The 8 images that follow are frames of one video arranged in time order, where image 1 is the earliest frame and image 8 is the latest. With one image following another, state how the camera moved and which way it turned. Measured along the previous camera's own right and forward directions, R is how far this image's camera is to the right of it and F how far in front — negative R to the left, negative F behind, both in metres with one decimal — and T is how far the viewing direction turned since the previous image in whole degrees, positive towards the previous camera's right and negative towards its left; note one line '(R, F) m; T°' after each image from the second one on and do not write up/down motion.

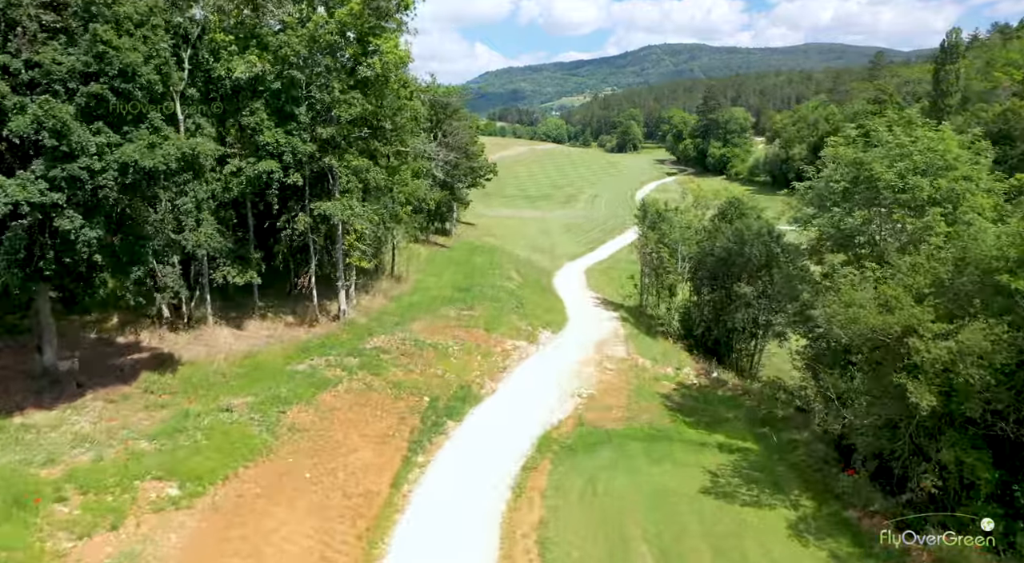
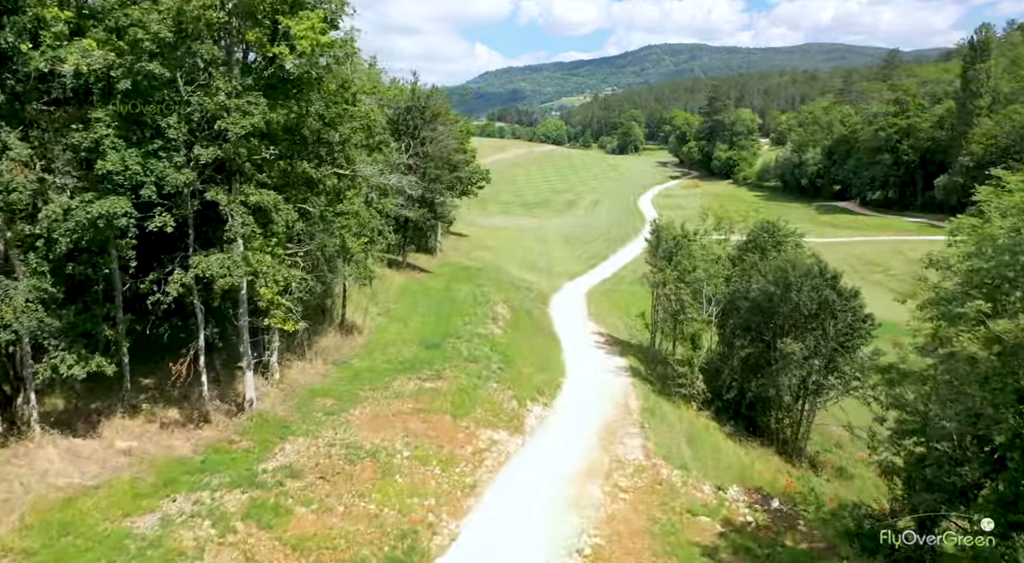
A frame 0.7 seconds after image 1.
(+0.6, +5.3) m; 0°
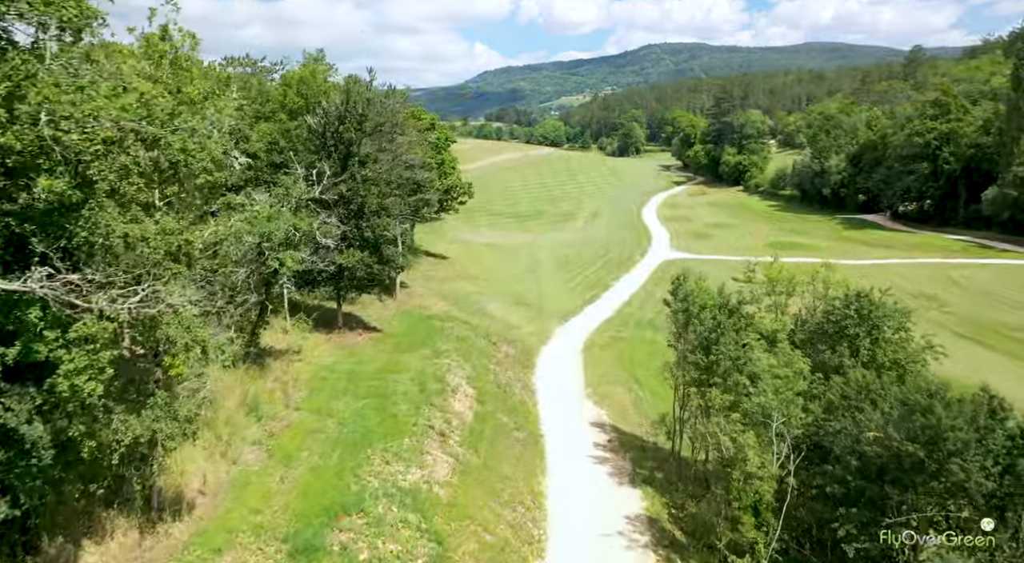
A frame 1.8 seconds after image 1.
(+1.2, +8.7) m; 0°
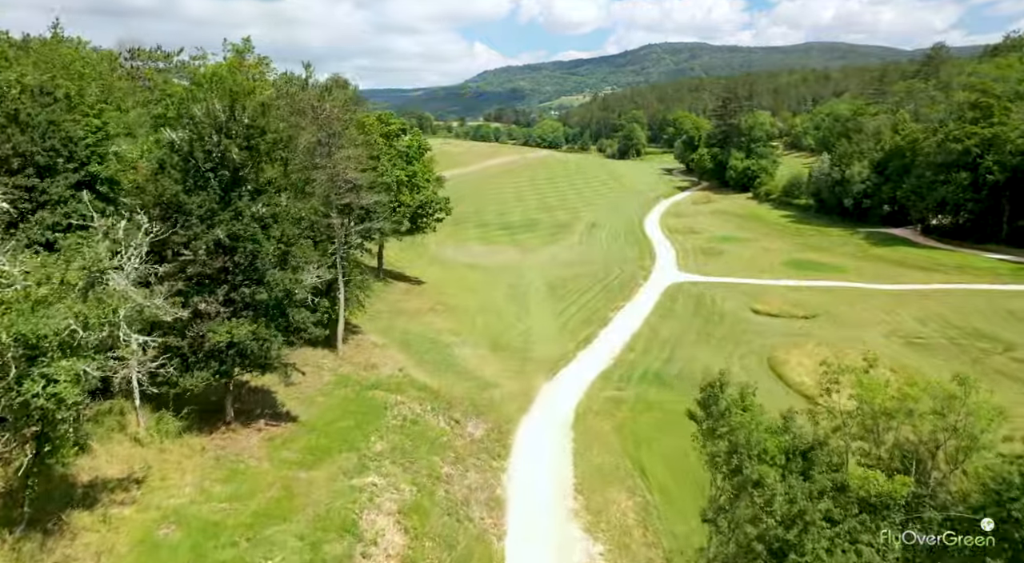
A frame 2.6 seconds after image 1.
(+1.2, +7.5) m; 0°
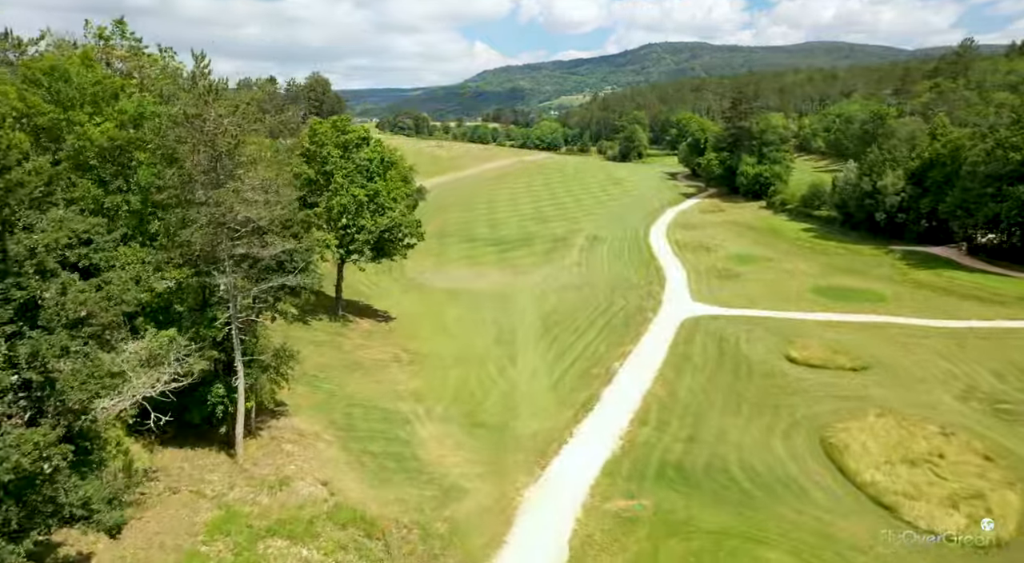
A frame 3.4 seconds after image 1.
(+1.0, +8.2) m; 0°
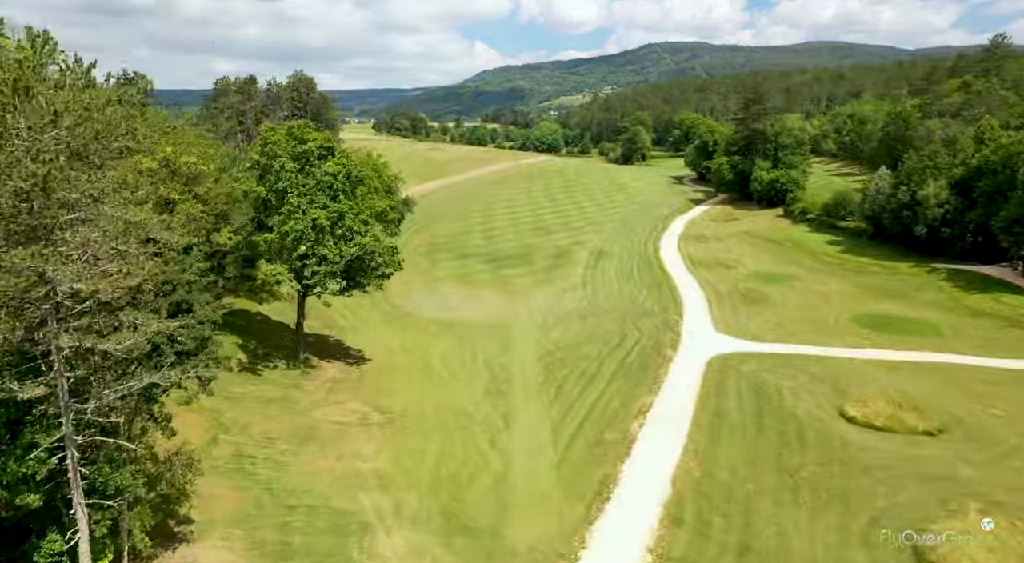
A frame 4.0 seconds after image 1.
(+0.2, +7.0) m; 0°
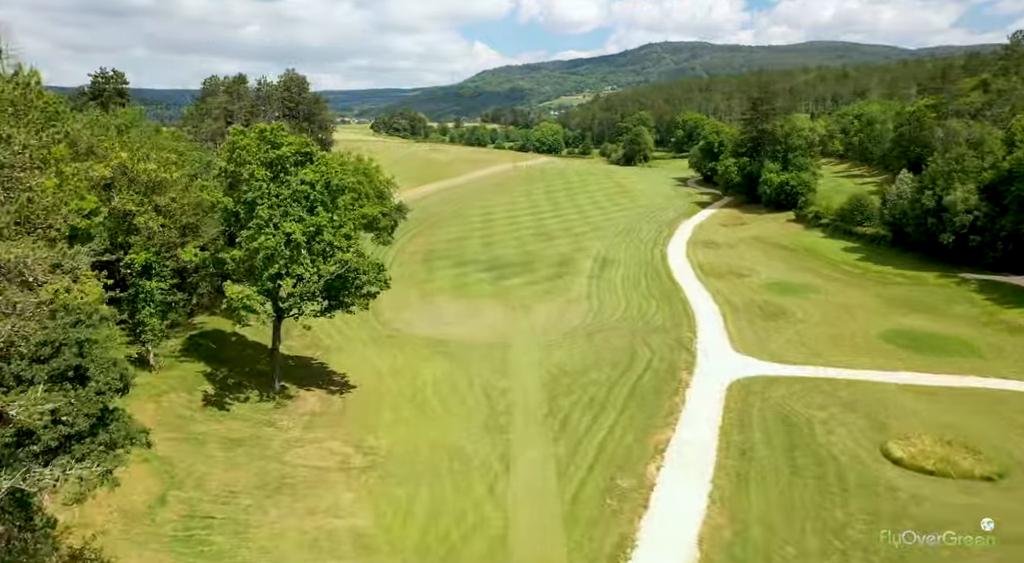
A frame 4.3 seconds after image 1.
(0.0, +3.7) m; 0°
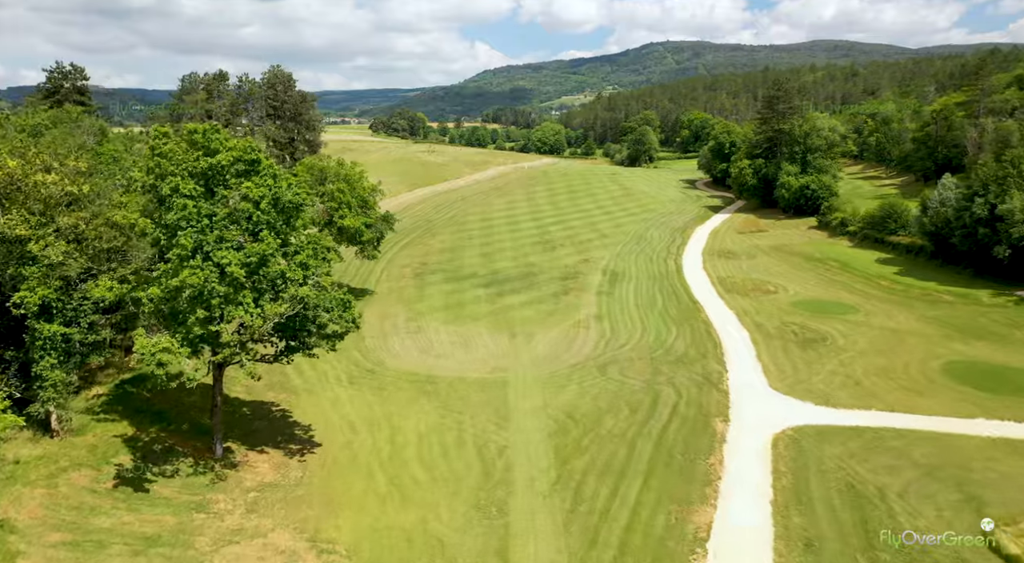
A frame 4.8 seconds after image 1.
(+0.1, +6.3) m; 0°
